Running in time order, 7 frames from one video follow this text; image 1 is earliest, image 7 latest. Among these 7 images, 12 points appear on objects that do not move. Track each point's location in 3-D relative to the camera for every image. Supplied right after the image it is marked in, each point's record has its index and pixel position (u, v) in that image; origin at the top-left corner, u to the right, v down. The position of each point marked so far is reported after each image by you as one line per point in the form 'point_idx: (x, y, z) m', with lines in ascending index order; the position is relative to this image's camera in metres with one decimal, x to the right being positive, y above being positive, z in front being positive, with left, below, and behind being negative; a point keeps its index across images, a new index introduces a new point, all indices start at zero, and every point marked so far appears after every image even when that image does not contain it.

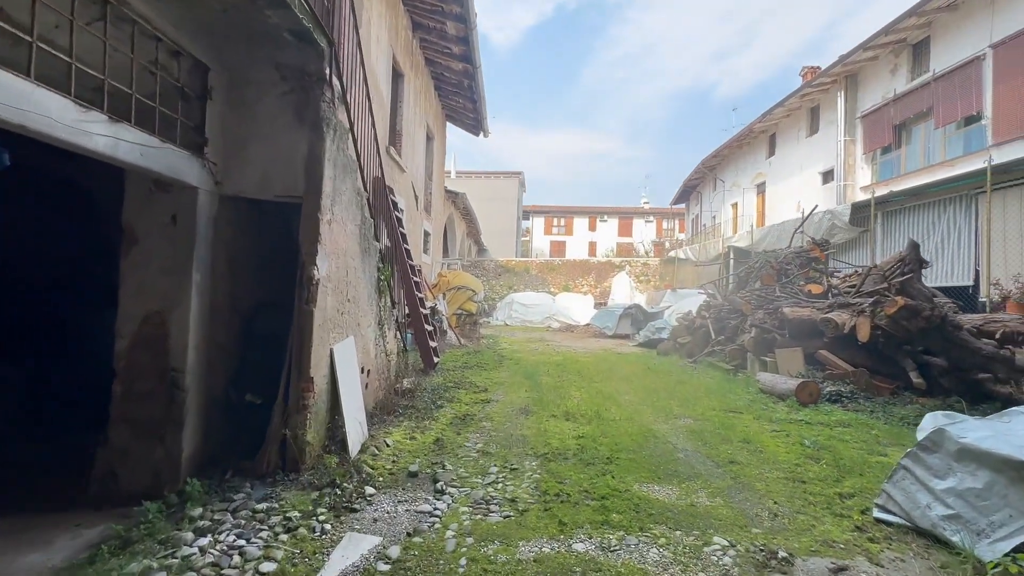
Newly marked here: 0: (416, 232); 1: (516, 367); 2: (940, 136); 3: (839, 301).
0: (-2.1, +1.2, +10.2) m
1: (+0.1, -1.3, +7.8) m
2: (+11.0, +3.9, +12.1) m
3: (+4.4, -0.2, +6.3) m
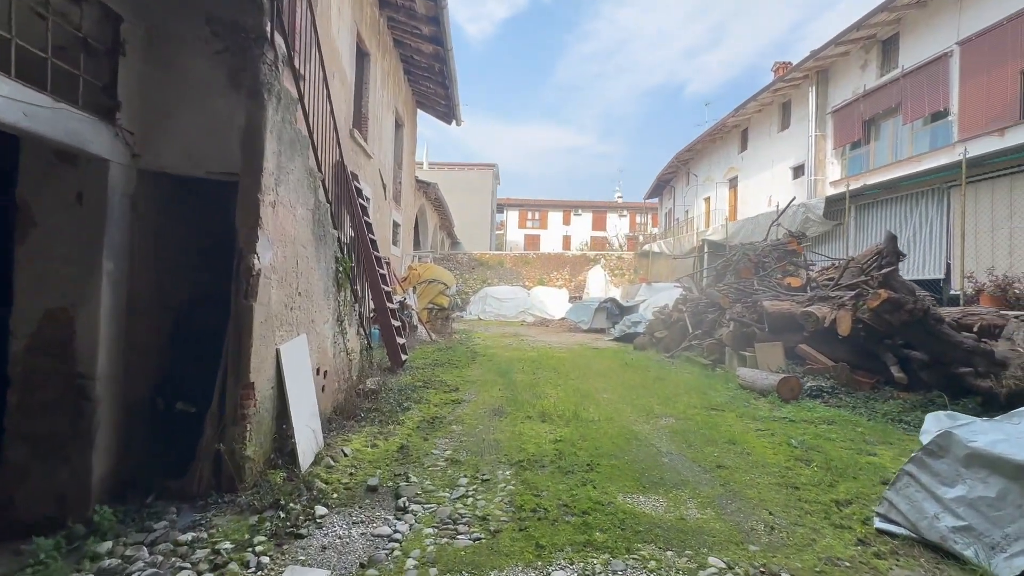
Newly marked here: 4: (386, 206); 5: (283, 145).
0: (-2.7, +1.4, +9.7) m
1: (-0.4, -1.2, +7.4) m
2: (+10.4, +4.1, +12.3) m
3: (+4.0, -0.1, +6.2) m
4: (-2.7, +1.7, +10.0) m
5: (-1.5, +0.9, +3.1) m
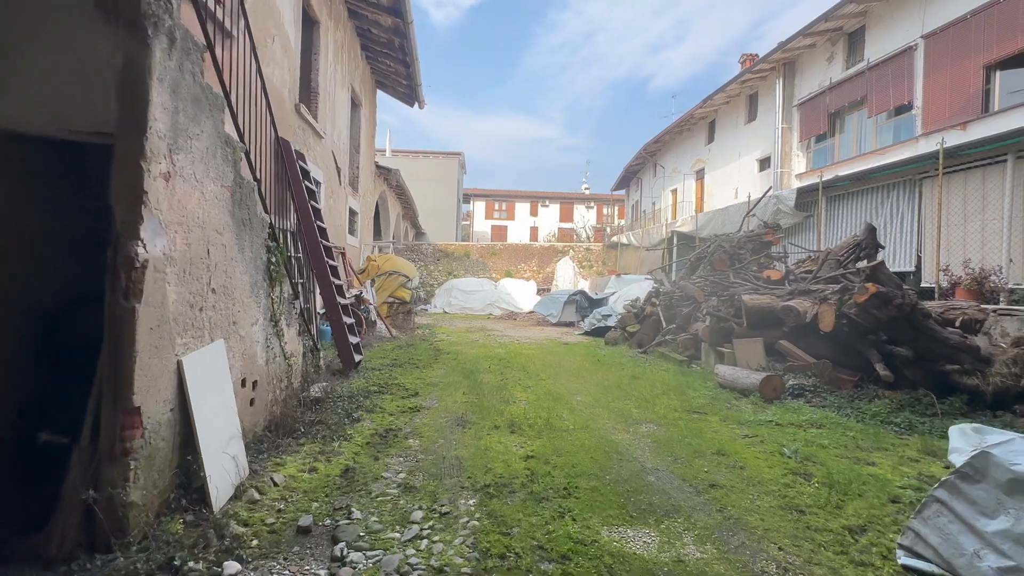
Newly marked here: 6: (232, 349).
0: (-3.3, +1.5, +8.9) m
1: (-0.9, -1.1, +6.9) m
2: (+9.5, +4.3, +12.4) m
3: (+3.6, 0.0, +5.9) m
4: (-3.4, +1.9, +9.2) m
5: (-1.7, +1.0, +2.4) m
6: (-1.8, -0.4, +3.1) m
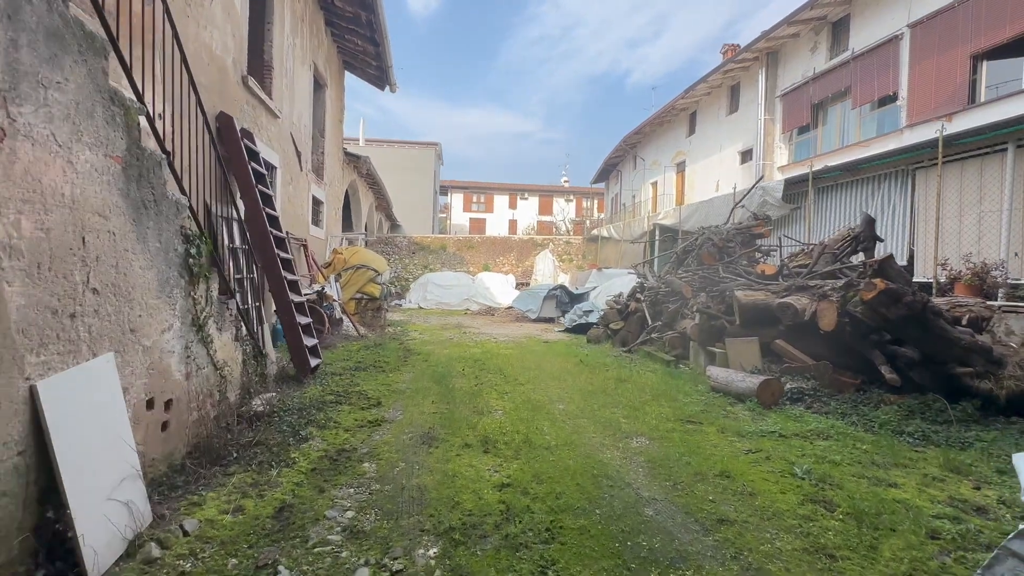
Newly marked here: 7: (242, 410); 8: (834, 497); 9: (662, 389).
0: (-3.7, +1.6, +8.2) m
1: (-1.2, -1.1, +6.3) m
2: (+8.9, +4.5, +12.2) m
3: (+3.3, +0.1, +5.5) m
4: (-3.8, +2.0, +8.5) m
5: (-1.8, +0.9, +1.7) m
6: (-2.0, -0.4, +2.5) m
7: (-2.2, -1.0, +3.7) m
8: (+2.0, -1.3, +2.9) m
9: (+1.7, -1.1, +5.2) m
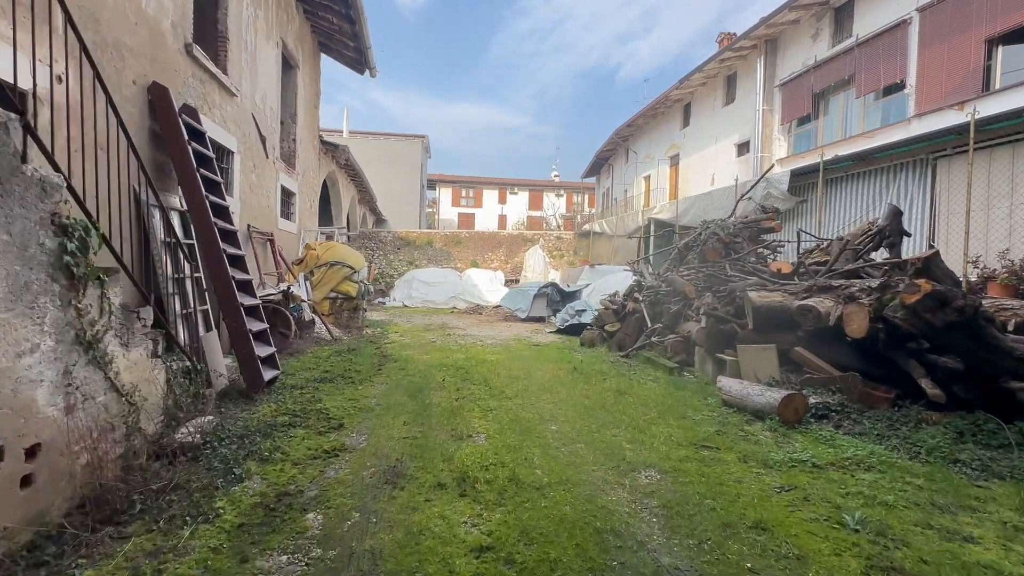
0: (-3.9, +1.6, +7.4) m
1: (-1.3, -1.1, +5.6) m
2: (+8.6, +4.5, +11.6) m
3: (+3.2, +0.1, +4.9) m
4: (-4.0, +2.0, +7.7) m
5: (-1.9, +0.9, +1.0) m
6: (-2.1, -0.4, +1.8) m
7: (-2.3, -1.0, +3.0) m
8: (+1.9, -1.3, +2.2) m
9: (+1.5, -1.1, +4.6) m
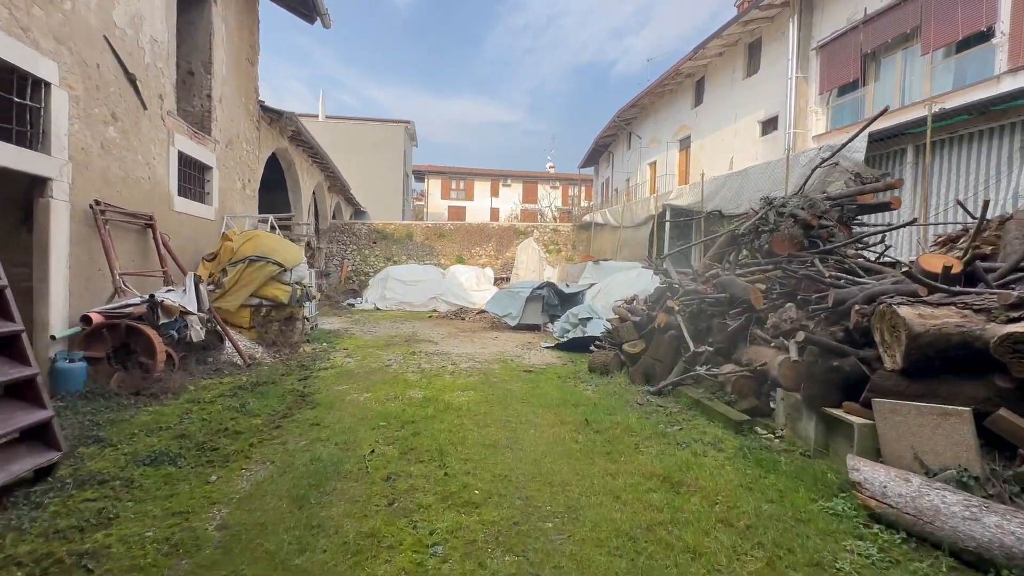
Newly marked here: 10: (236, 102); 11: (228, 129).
0: (-4.1, +1.5, +5.2) m
1: (-1.5, -1.1, +3.4) m
2: (+8.4, +4.5, +9.5) m
3: (+3.0, 0.0, +2.8) m
4: (-4.2, +1.9, +5.5) m
5: (-2.0, +0.8, -1.2) m
6: (-2.2, -0.5, -0.4) m
7: (-2.4, -1.1, +0.8) m
8: (+1.7, -1.4, +0.1) m
9: (+1.4, -1.2, +2.5) m
10: (-4.7, +3.2, +8.0) m
11: (-4.7, +2.6, +7.7) m
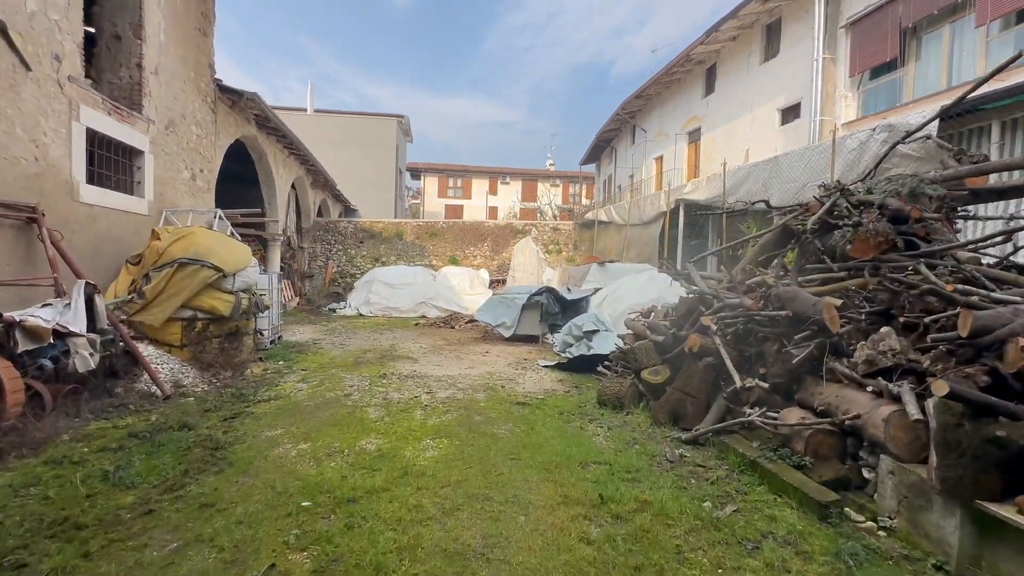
0: (-4.2, +1.4, +4.0) m
1: (-1.6, -1.2, +2.3) m
2: (+8.2, +4.4, +8.3) m
3: (+2.9, -0.1, +1.6) m
4: (-4.3, +1.8, +4.3) m
5: (-2.1, +0.7, -2.4) m
6: (-2.3, -0.7, -1.6) m
7: (-2.5, -1.2, -0.3) m
8: (+1.6, -1.5, -1.1) m
9: (+1.3, -1.3, +1.3) m
10: (-4.8, +3.1, +6.8) m
11: (-4.8, +2.5, +6.5) m
